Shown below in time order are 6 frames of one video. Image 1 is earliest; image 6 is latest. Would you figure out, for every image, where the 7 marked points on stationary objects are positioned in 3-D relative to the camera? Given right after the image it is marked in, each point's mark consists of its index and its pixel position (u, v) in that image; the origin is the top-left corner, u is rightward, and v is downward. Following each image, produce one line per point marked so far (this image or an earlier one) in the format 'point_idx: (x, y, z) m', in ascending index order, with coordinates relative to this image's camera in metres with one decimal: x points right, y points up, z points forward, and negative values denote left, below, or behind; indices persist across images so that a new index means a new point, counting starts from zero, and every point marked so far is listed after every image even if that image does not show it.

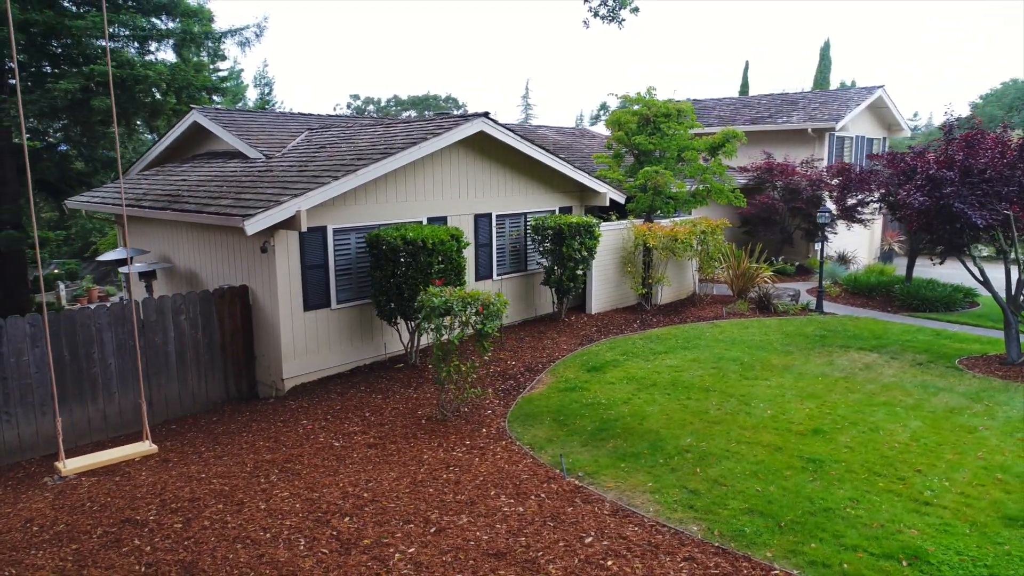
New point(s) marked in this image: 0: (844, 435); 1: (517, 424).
0: (+3.0, -1.3, +6.6) m
1: (+0.1, -1.4, +7.2) m
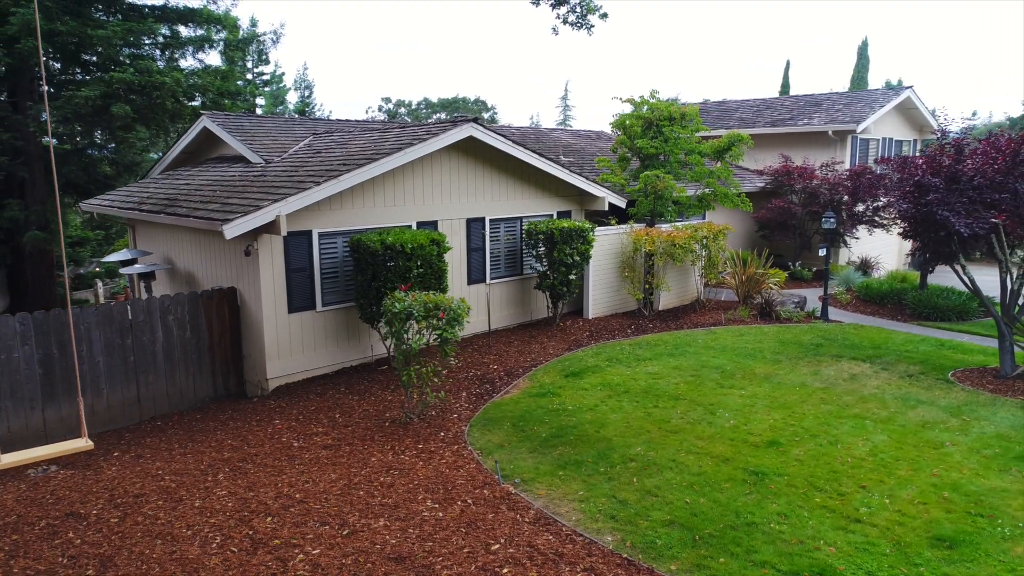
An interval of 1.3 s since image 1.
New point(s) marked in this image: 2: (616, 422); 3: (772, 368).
0: (+2.6, -1.4, +6.5) m
1: (-0.4, -1.4, +7.3) m
2: (+1.0, -1.4, +7.3) m
3: (+3.4, -1.1, +9.5) m
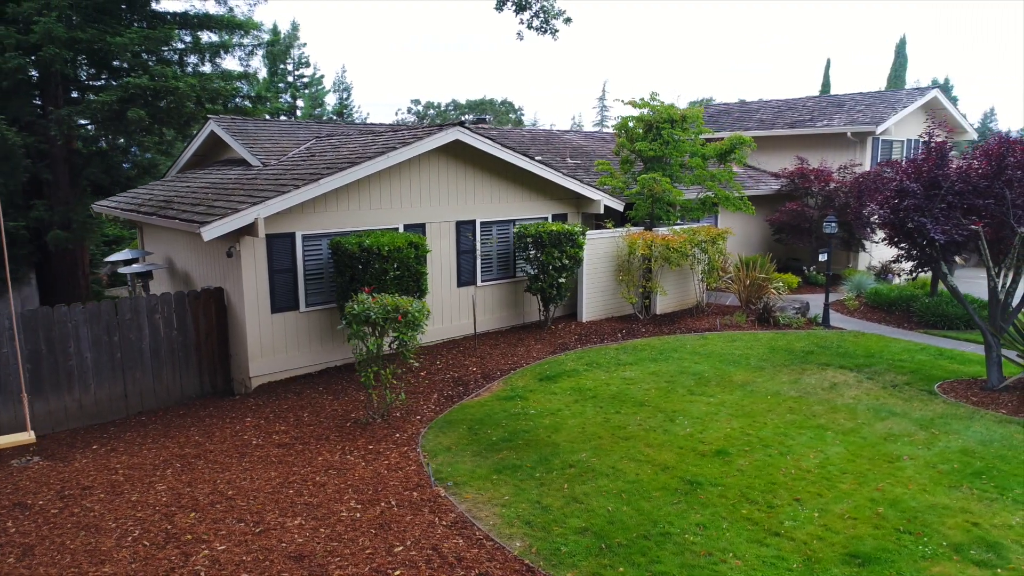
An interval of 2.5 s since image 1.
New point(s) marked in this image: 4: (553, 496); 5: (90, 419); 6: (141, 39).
0: (+2.1, -1.5, +6.4) m
1: (-0.8, -1.5, +7.3) m
2: (+0.6, -1.4, +7.3) m
3: (+3.1, -1.1, +9.4) m
4: (+0.3, -1.6, +5.5) m
5: (-5.3, -1.6, +9.0) m
6: (-8.1, +5.4, +15.6) m
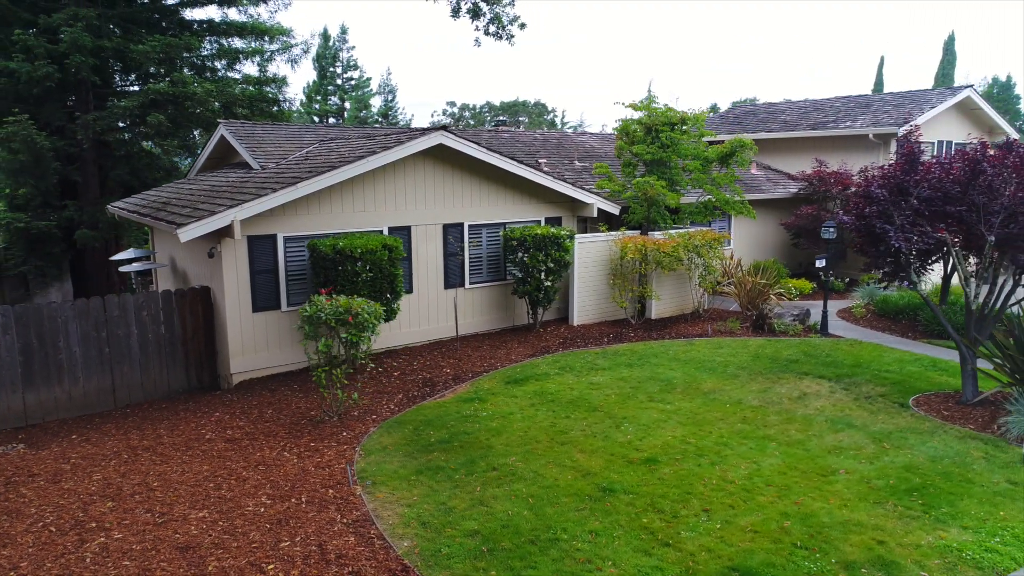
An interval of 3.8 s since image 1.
0: (+1.4, -1.6, +6.3) m
1: (-1.4, -1.5, +7.5) m
2: (0.0, -1.5, +7.3) m
3: (+2.7, -1.2, +9.2) m
4: (-0.4, -1.6, +5.6) m
5: (-5.7, -1.6, +9.5) m
6: (-7.9, +5.5, +16.3) m
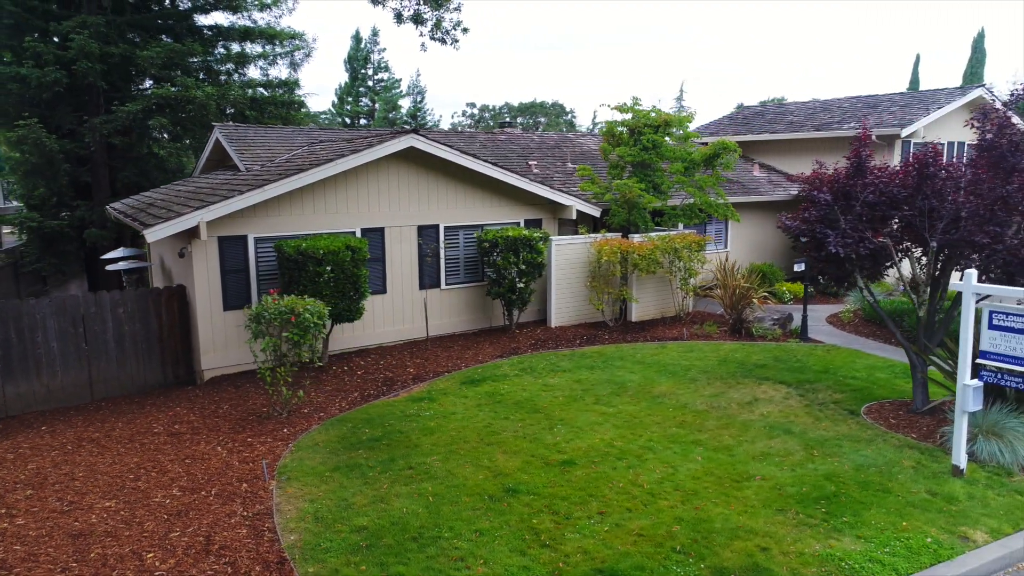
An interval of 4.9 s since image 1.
0: (+0.7, -1.6, +6.4) m
1: (-2.1, -1.5, +7.7) m
2: (-0.7, -1.5, +7.5) m
3: (+2.1, -1.3, +9.2) m
4: (-1.2, -1.7, +5.7) m
5: (-6.3, -1.6, +9.9) m
6: (-8.1, +5.5, +16.9) m
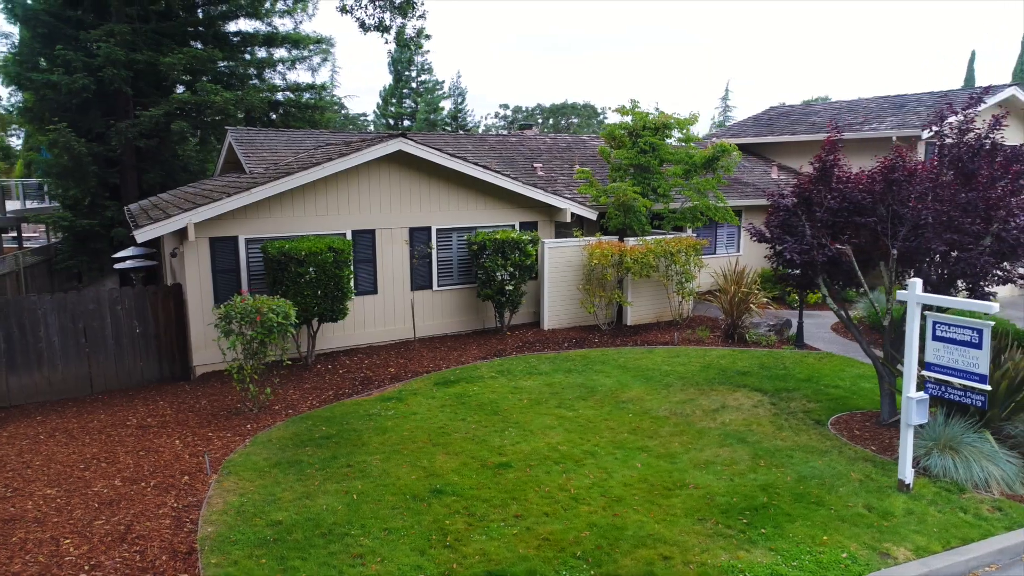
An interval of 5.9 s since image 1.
0: (+0.1, -1.6, +6.4) m
1: (-2.5, -1.5, +7.9) m
2: (-1.2, -1.5, +7.6) m
3: (+1.7, -1.3, +9.1) m
4: (-1.8, -1.7, +5.9) m
5: (-6.6, -1.5, +10.4) m
6: (-7.8, +5.6, +17.5) m
